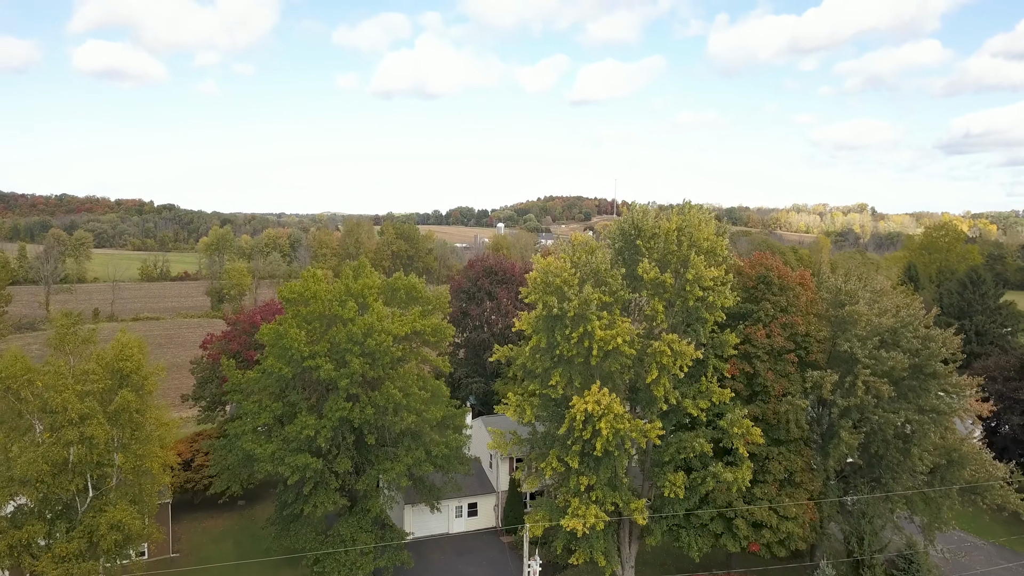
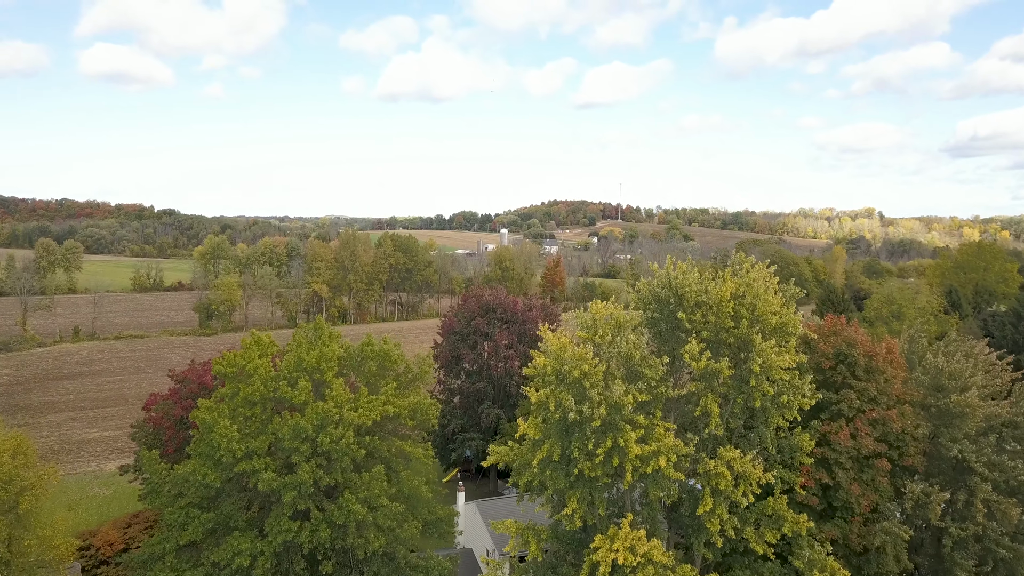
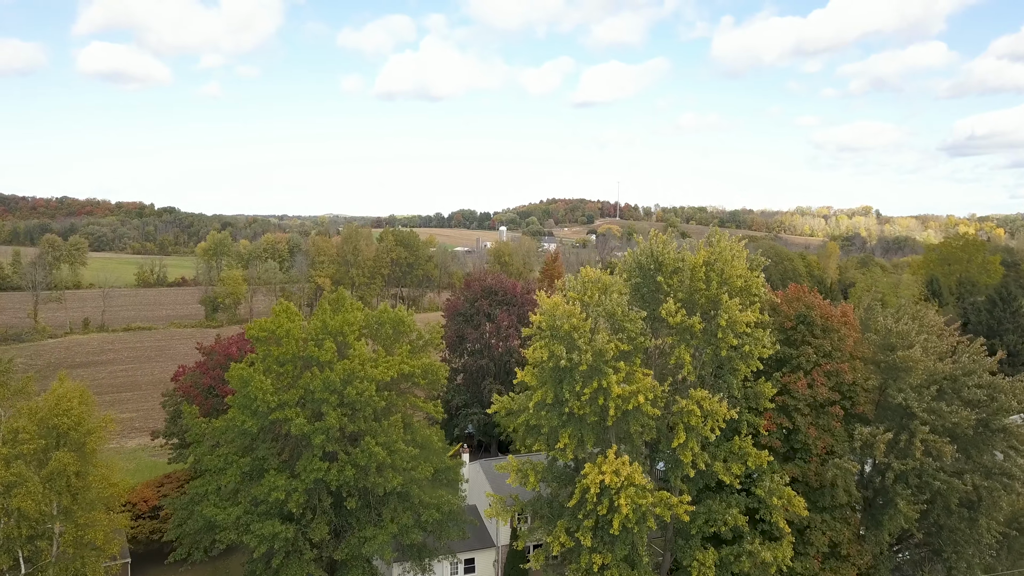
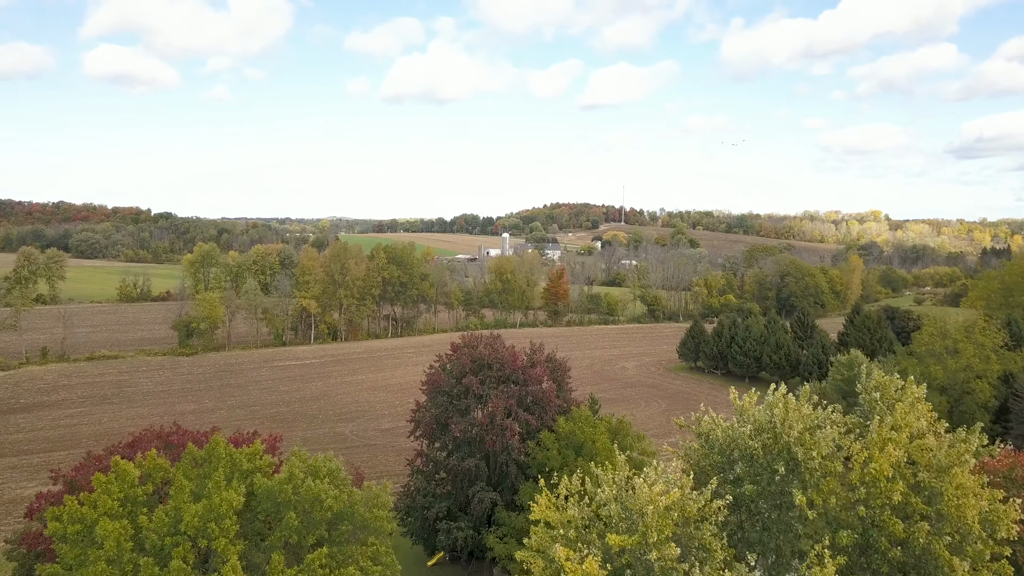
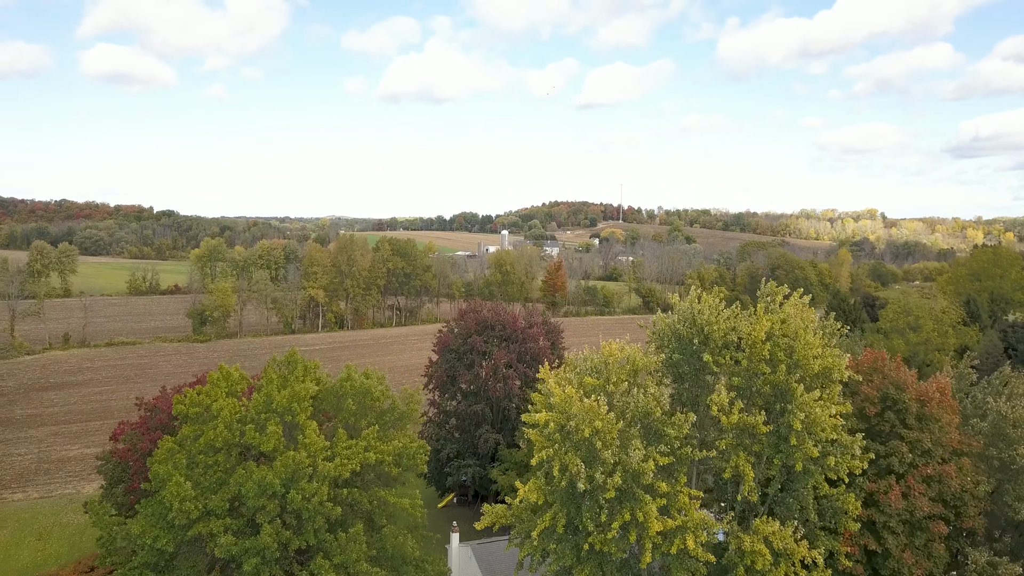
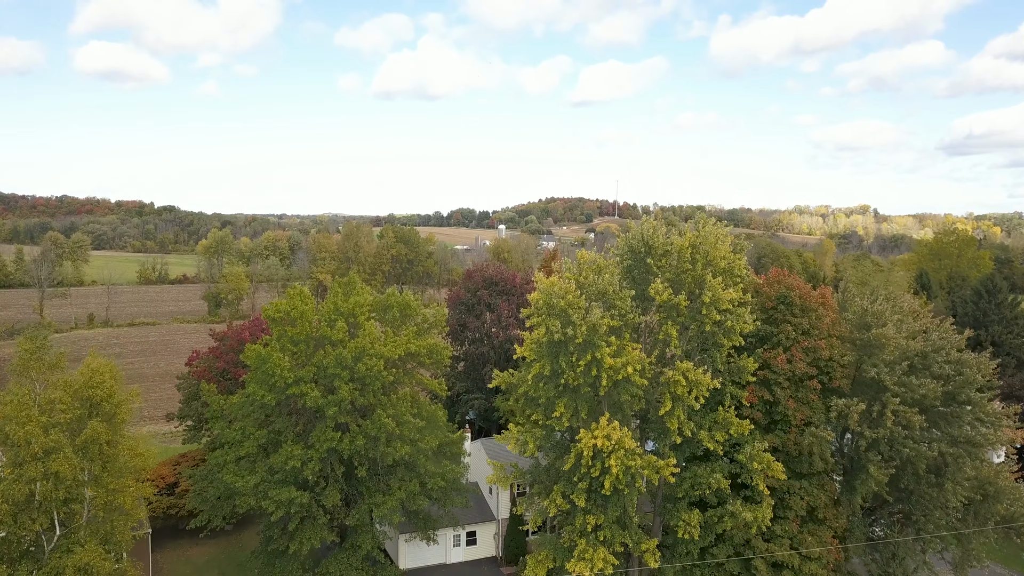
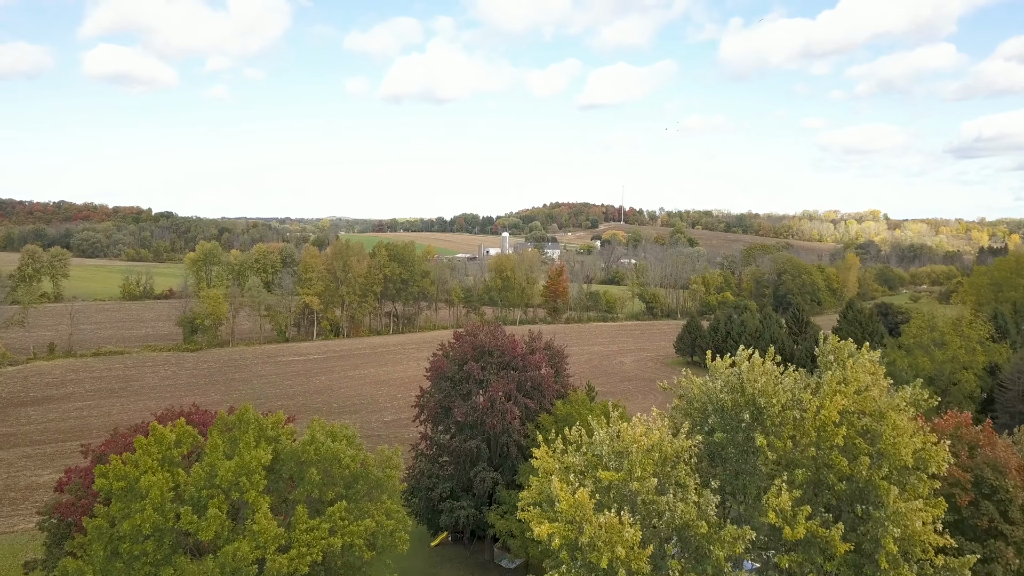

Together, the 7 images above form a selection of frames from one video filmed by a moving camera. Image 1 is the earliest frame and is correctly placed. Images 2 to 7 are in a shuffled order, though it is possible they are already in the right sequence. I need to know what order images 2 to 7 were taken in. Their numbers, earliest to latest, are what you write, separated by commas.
6, 3, 2, 5, 7, 4
